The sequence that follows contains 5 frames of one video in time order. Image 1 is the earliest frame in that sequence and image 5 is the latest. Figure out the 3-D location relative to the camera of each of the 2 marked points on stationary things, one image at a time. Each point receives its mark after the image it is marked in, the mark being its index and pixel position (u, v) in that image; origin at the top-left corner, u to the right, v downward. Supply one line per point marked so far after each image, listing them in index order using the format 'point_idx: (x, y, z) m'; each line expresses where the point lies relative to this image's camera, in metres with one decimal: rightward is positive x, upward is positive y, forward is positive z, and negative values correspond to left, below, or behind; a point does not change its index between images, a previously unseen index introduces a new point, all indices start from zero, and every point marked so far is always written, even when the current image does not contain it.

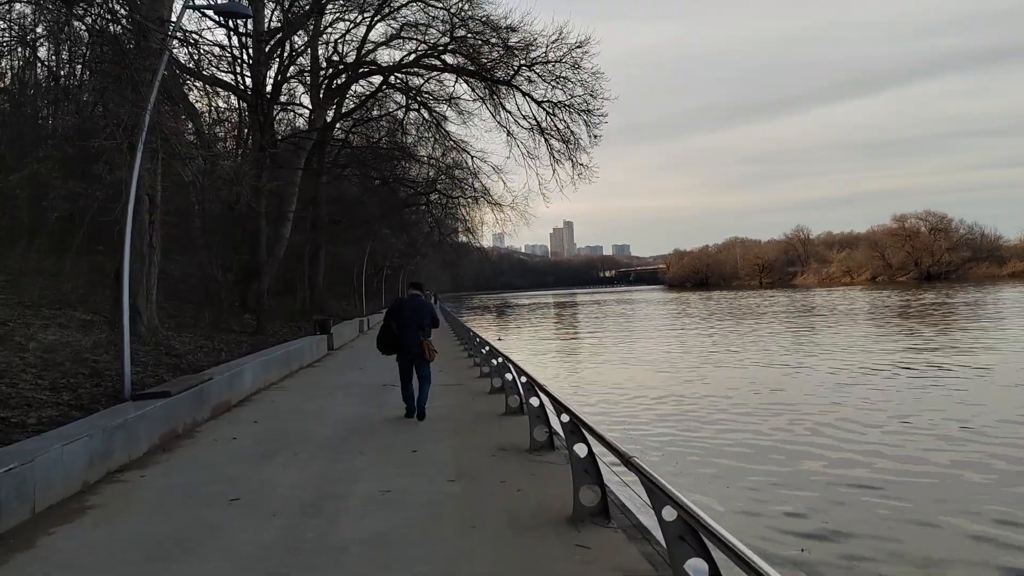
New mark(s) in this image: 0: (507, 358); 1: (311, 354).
0: (-0.1, -0.7, +8.2) m
1: (-3.7, -1.2, +14.8) m
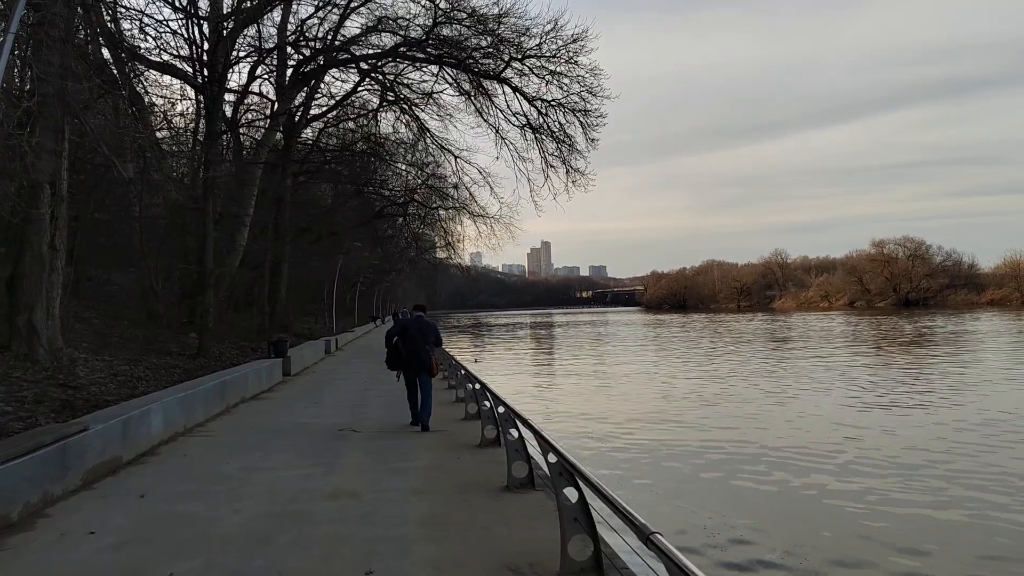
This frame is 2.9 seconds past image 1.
0: (-0.1, -0.8, +5.9) m
1: (-3.9, -1.4, +12.3) m
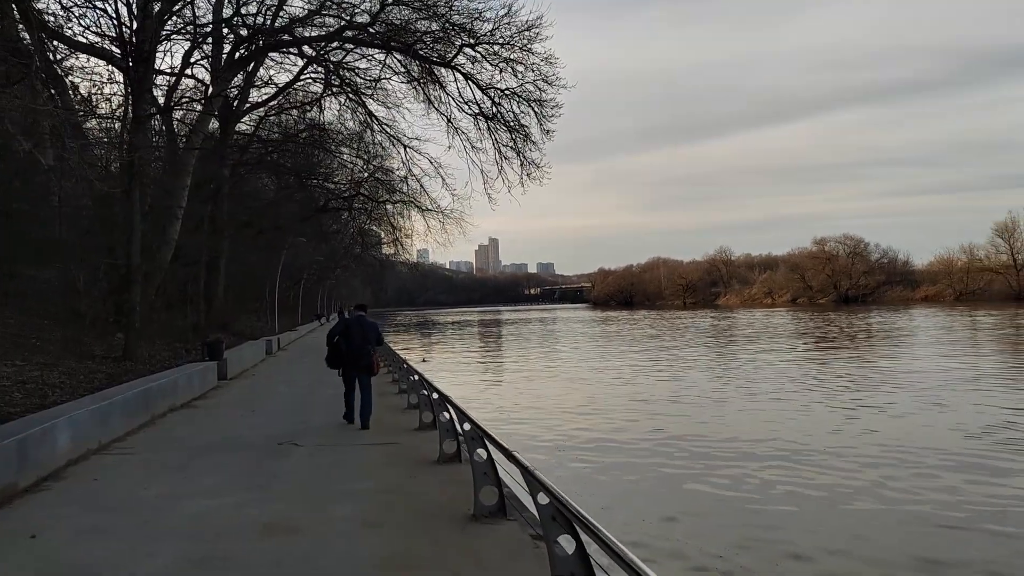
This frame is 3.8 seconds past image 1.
0: (-0.3, -0.8, +5.1) m
1: (-4.5, -1.4, +11.3) m
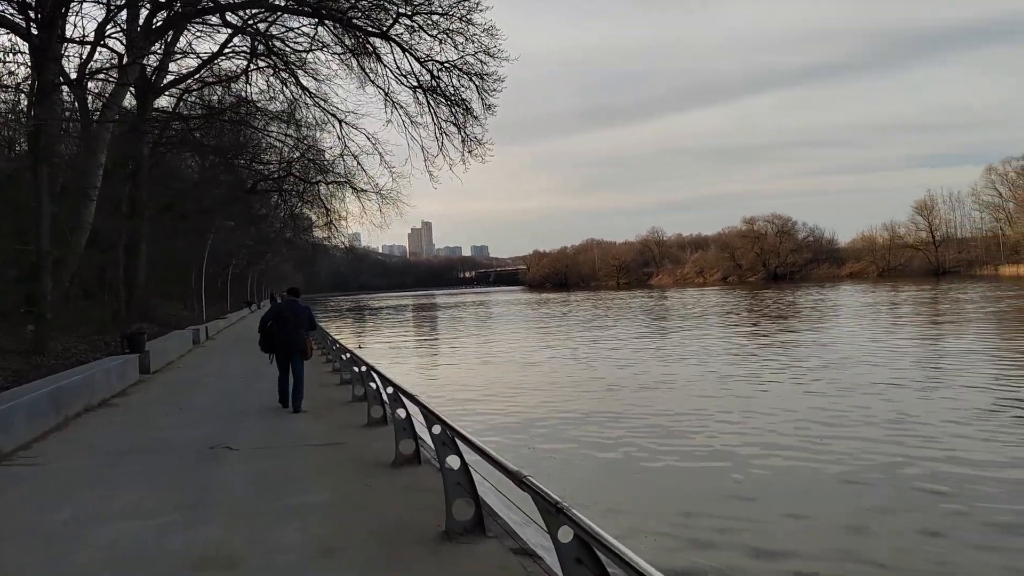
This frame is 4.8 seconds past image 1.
0: (-0.4, -0.7, +4.4) m
1: (-5.1, -1.2, +10.3) m
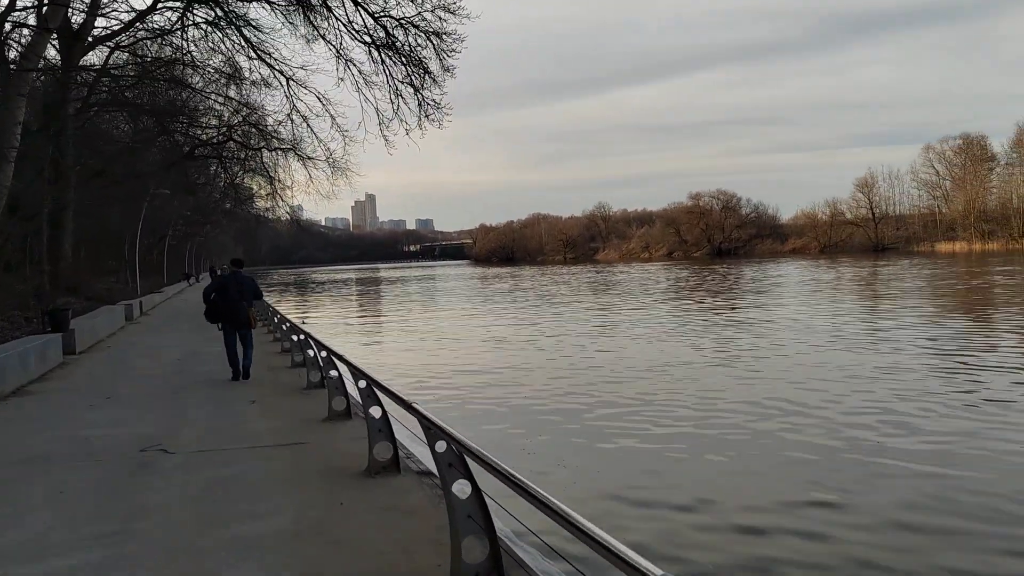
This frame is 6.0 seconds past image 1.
0: (-0.4, -0.5, +3.5) m
1: (-5.5, -0.9, +9.0) m
